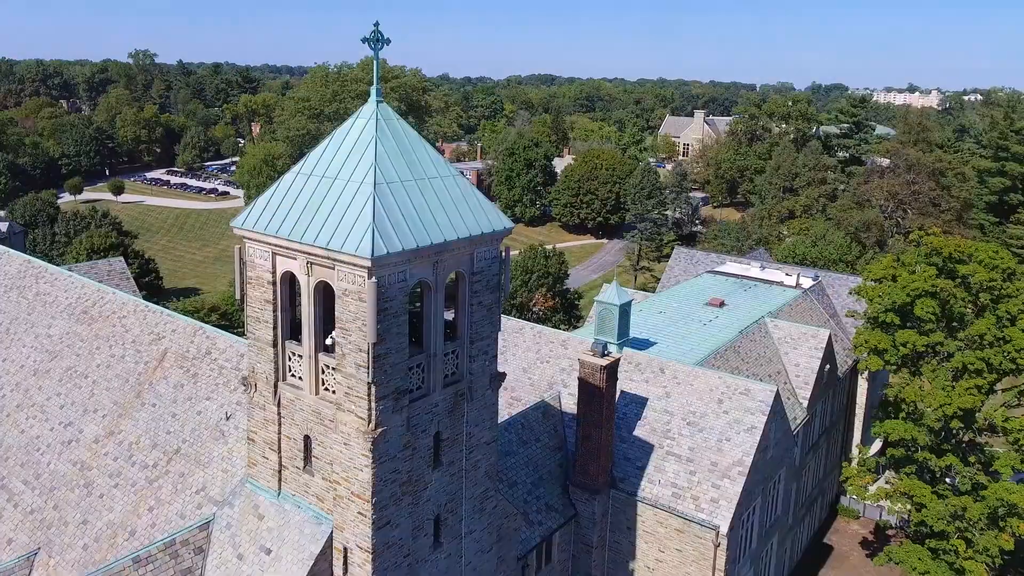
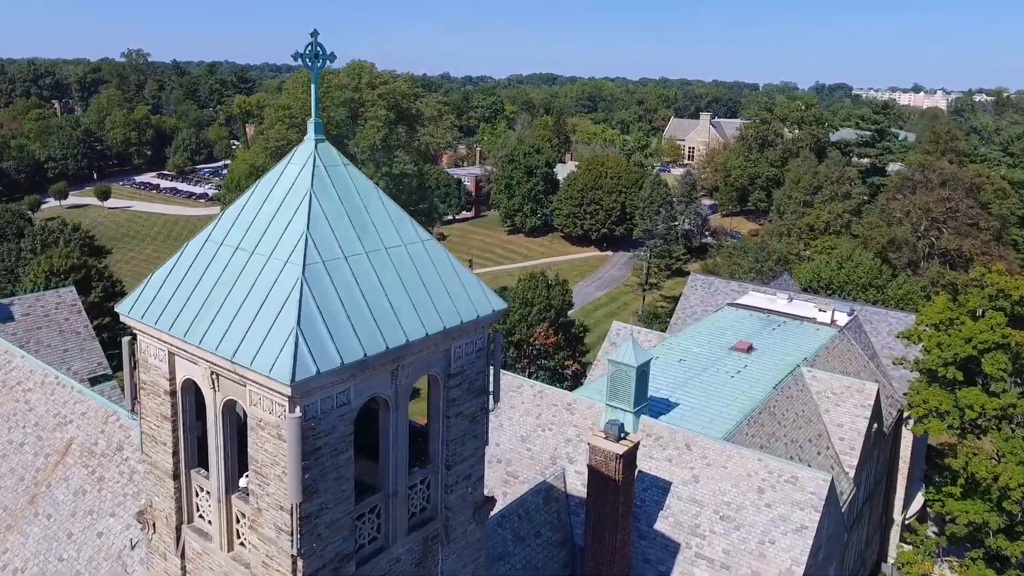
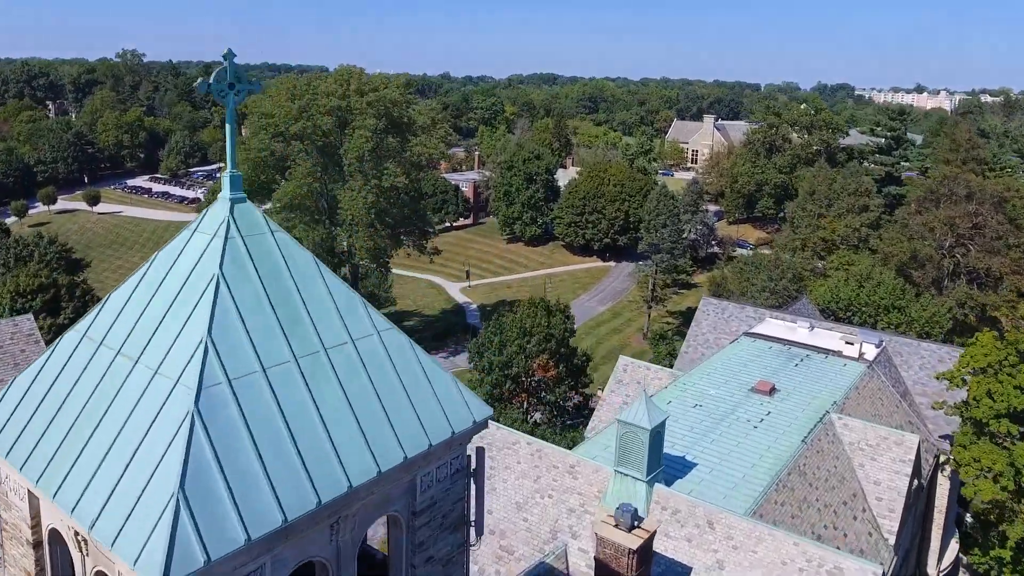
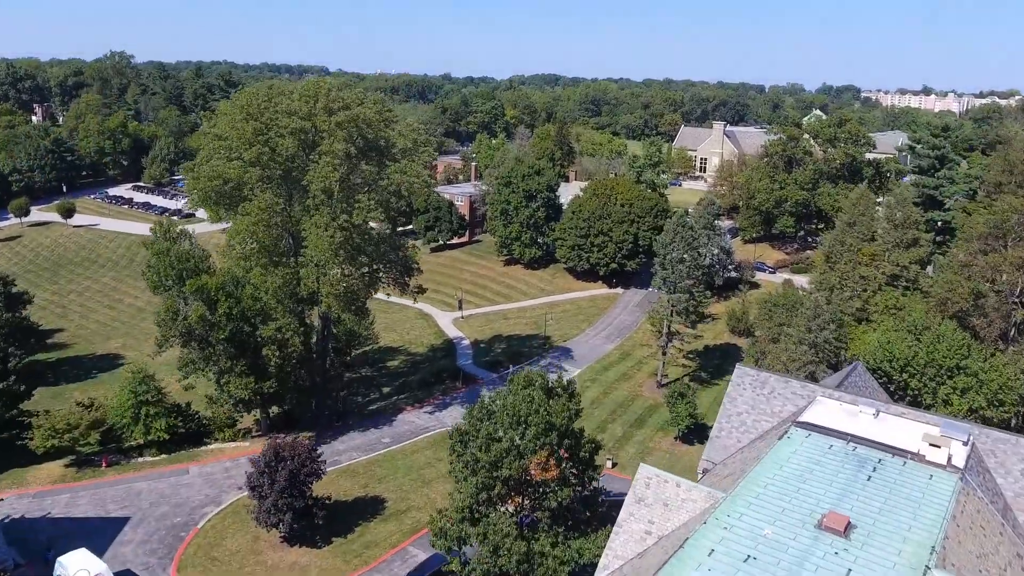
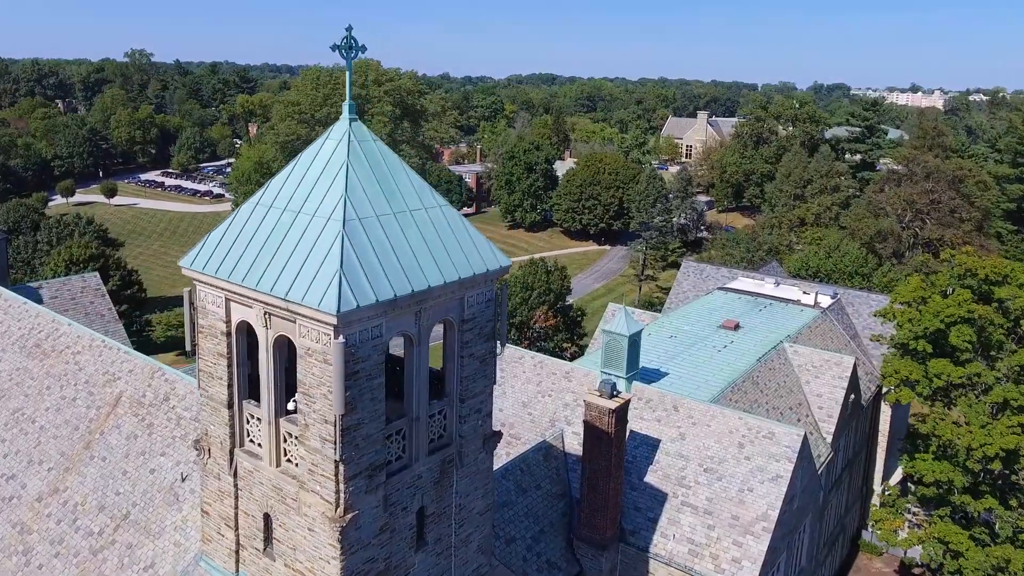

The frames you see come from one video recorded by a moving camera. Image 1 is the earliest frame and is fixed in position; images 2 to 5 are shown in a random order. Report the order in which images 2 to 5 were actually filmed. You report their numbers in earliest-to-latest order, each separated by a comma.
5, 2, 3, 4
